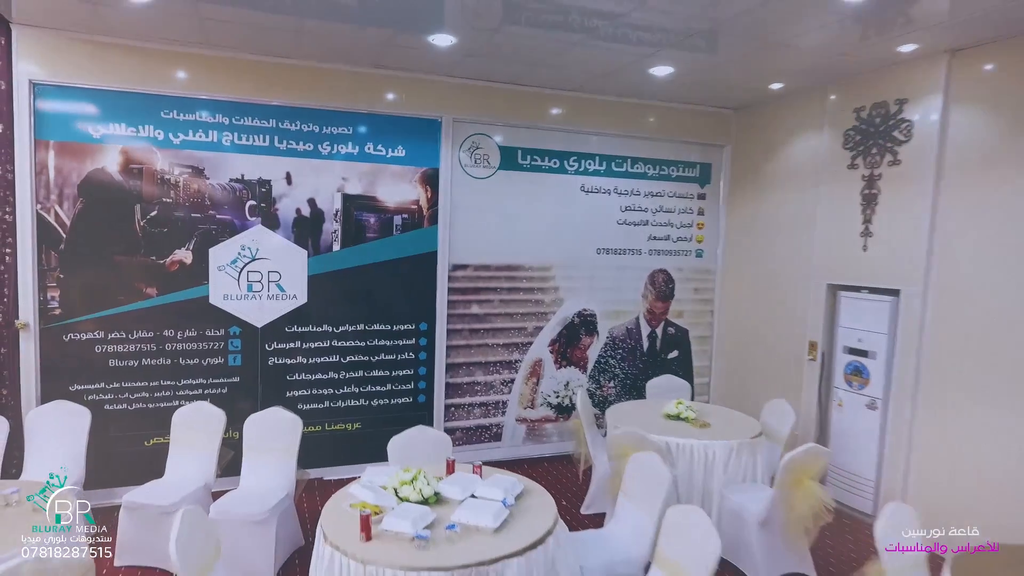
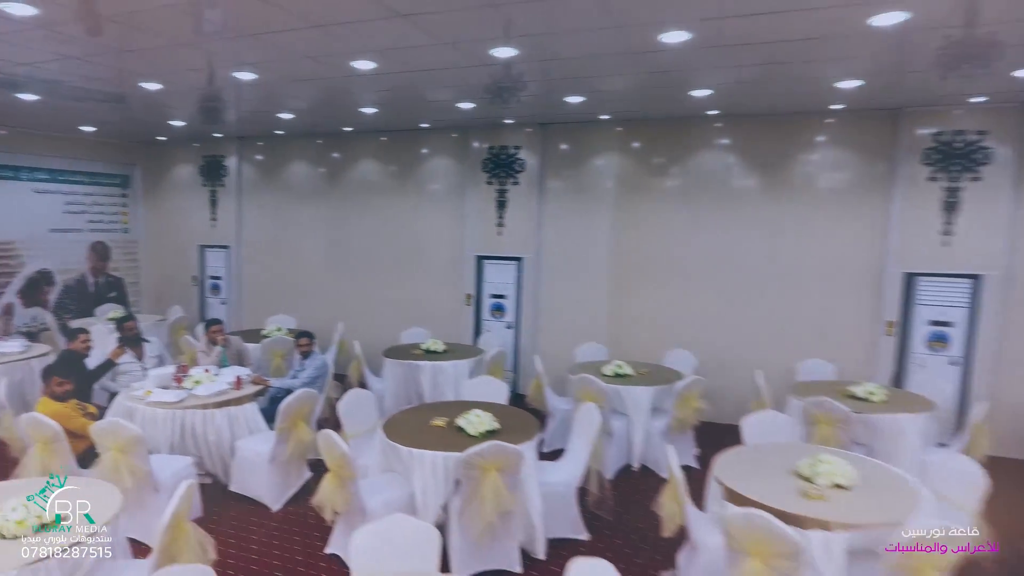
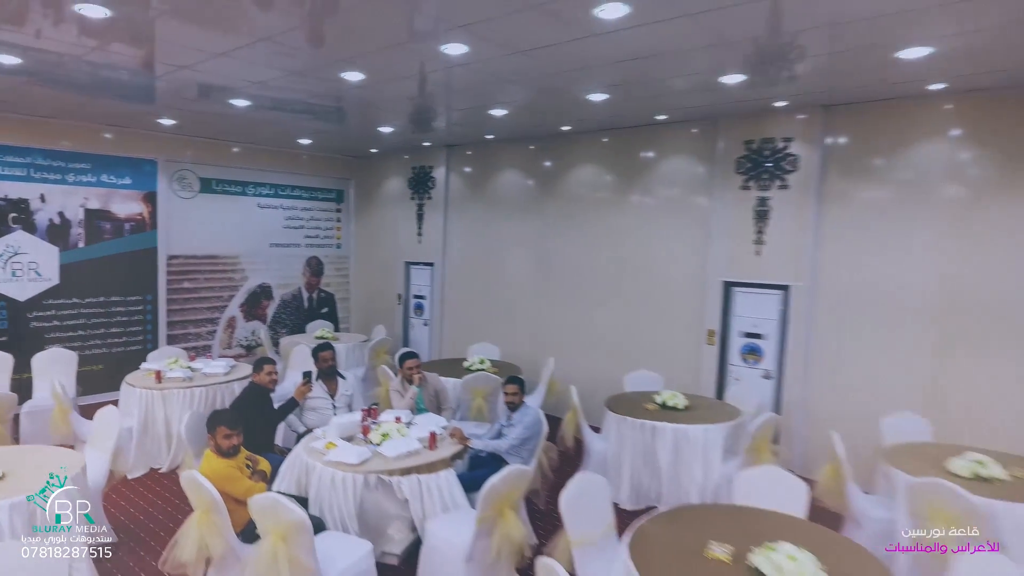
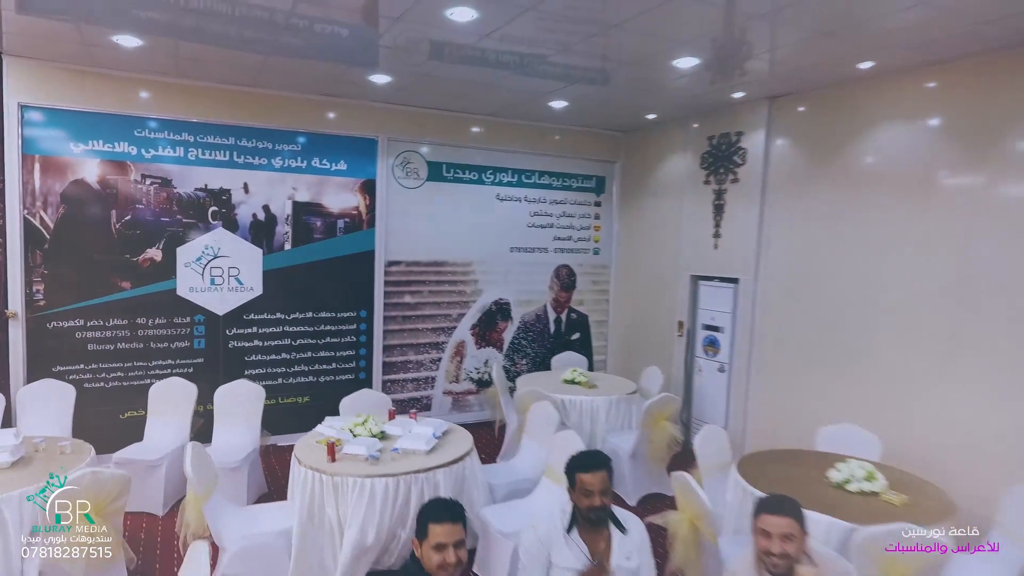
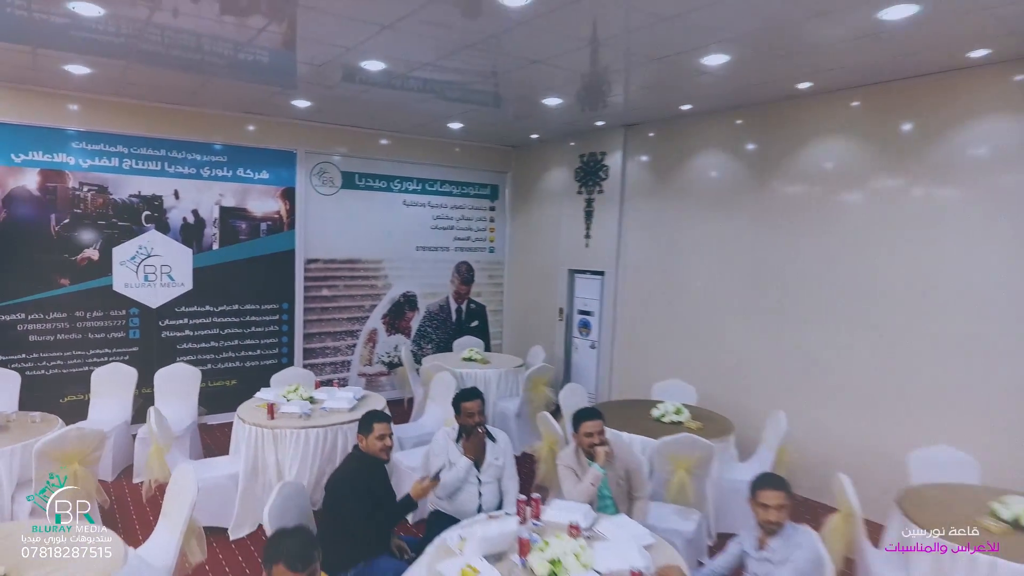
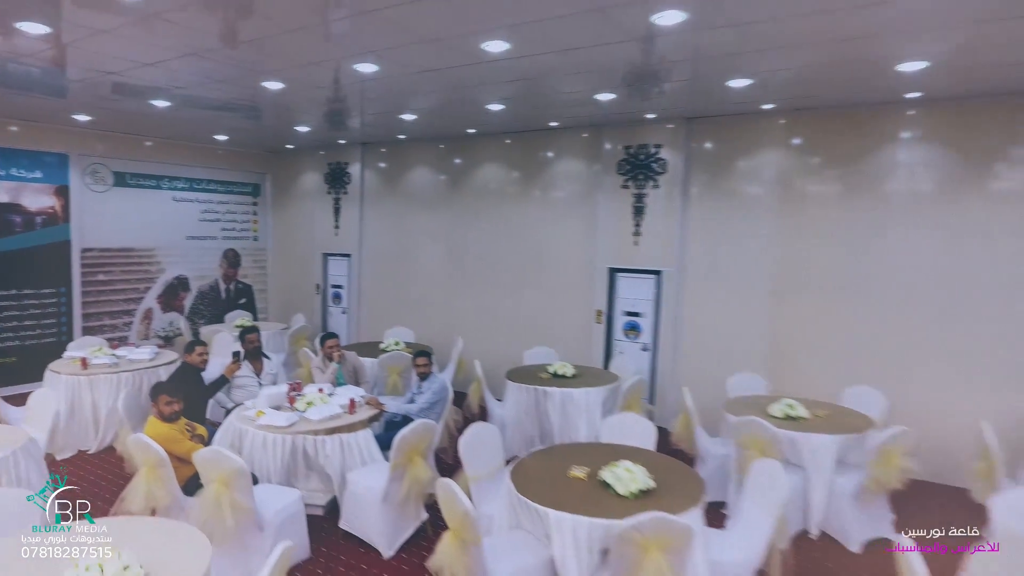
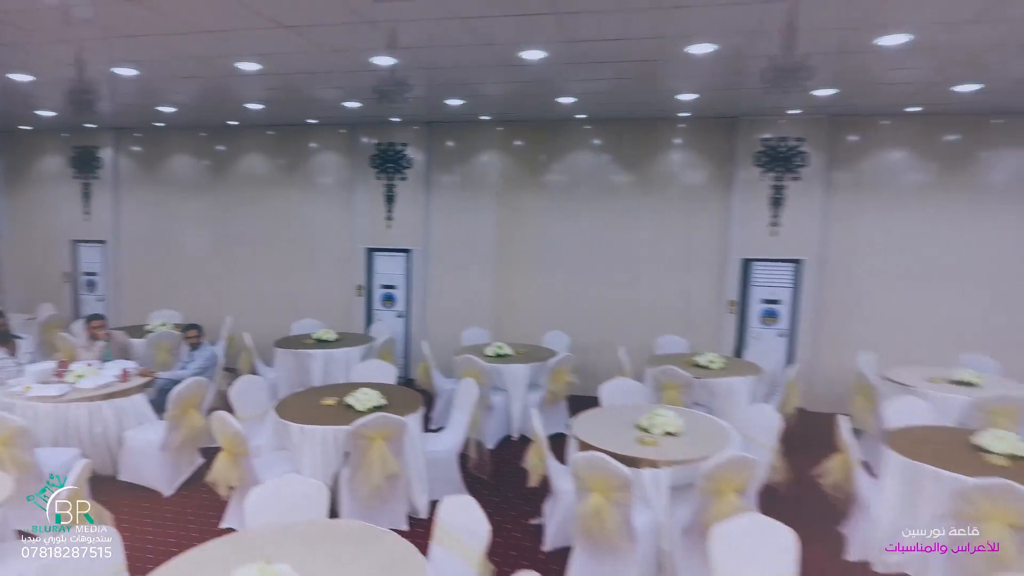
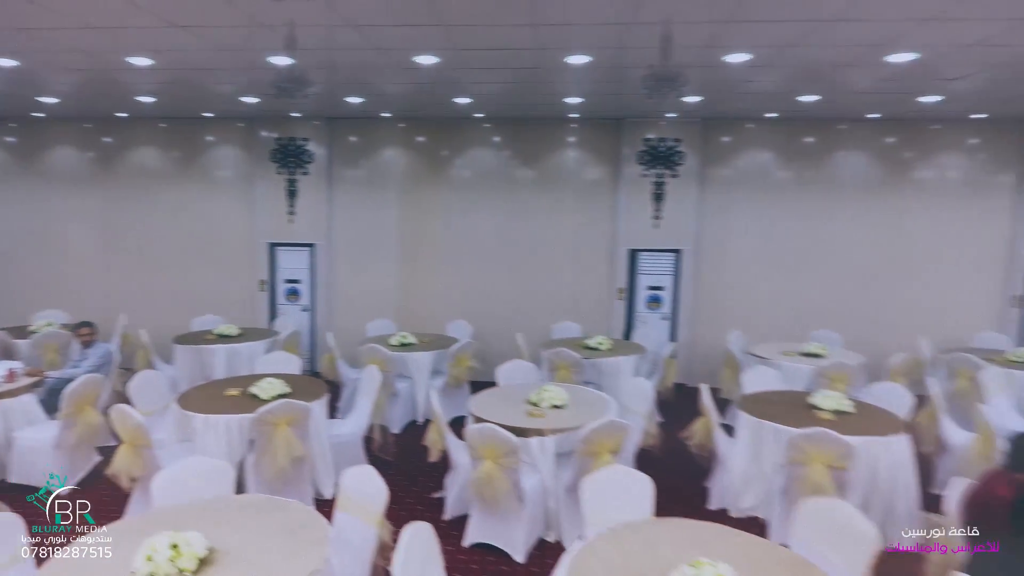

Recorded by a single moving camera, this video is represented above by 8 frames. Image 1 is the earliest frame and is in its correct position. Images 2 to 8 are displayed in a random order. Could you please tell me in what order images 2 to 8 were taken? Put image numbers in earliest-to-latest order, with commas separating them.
4, 5, 3, 6, 2, 7, 8
